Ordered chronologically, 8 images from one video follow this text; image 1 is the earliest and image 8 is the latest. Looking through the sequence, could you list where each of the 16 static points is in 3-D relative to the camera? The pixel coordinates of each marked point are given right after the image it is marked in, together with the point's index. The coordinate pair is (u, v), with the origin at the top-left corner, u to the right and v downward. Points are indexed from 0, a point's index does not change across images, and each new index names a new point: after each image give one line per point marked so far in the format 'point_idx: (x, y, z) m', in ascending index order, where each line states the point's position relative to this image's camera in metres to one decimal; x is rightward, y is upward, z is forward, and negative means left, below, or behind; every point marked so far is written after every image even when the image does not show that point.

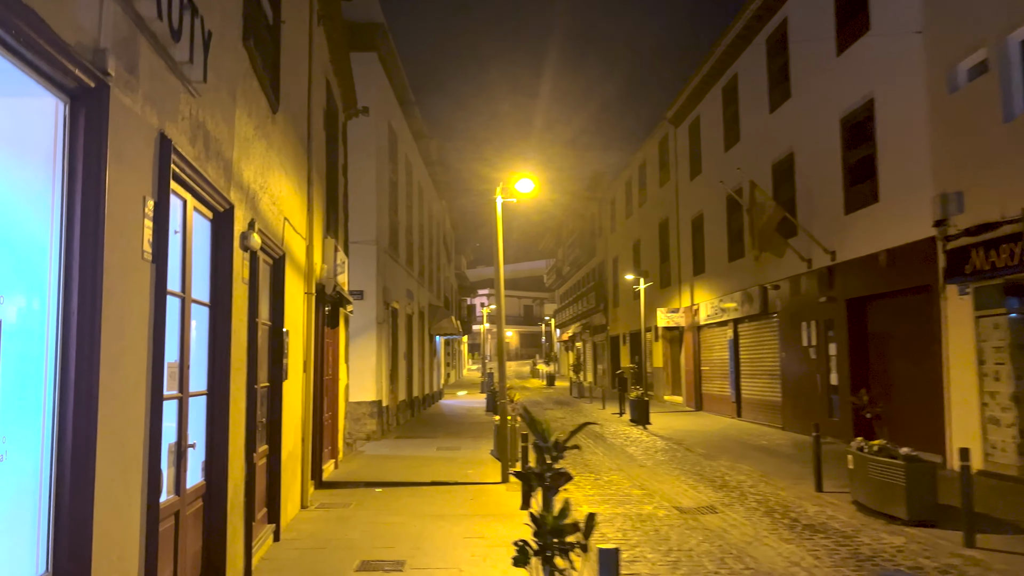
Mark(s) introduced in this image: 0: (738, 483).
0: (+3.0, -2.6, +10.7) m
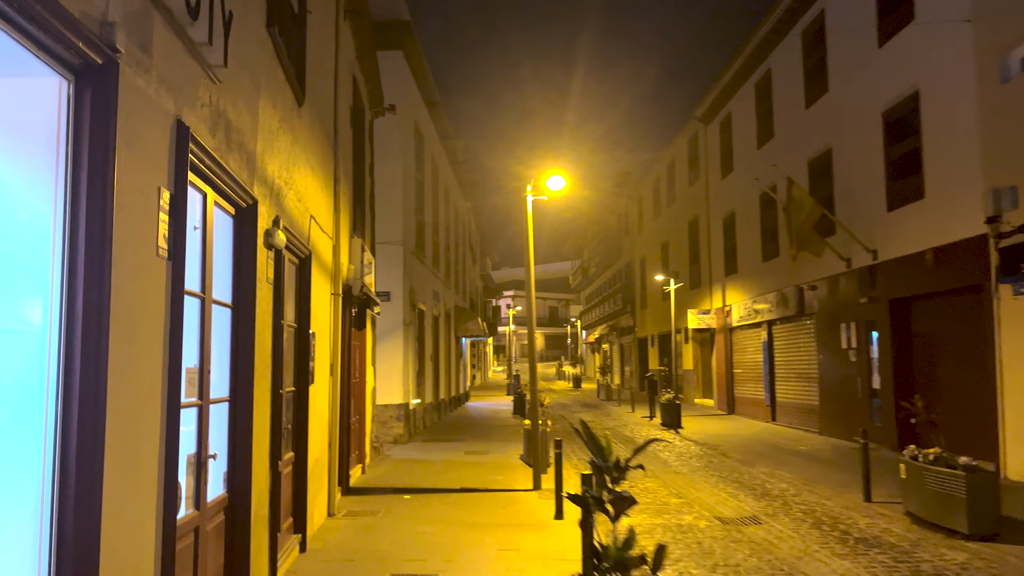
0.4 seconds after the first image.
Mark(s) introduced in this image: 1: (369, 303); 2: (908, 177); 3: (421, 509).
0: (+3.4, -2.6, +10.2) m
1: (-2.1, -0.2, +11.7) m
2: (+6.5, +1.8, +13.4) m
3: (-1.0, -2.5, +9.2) m
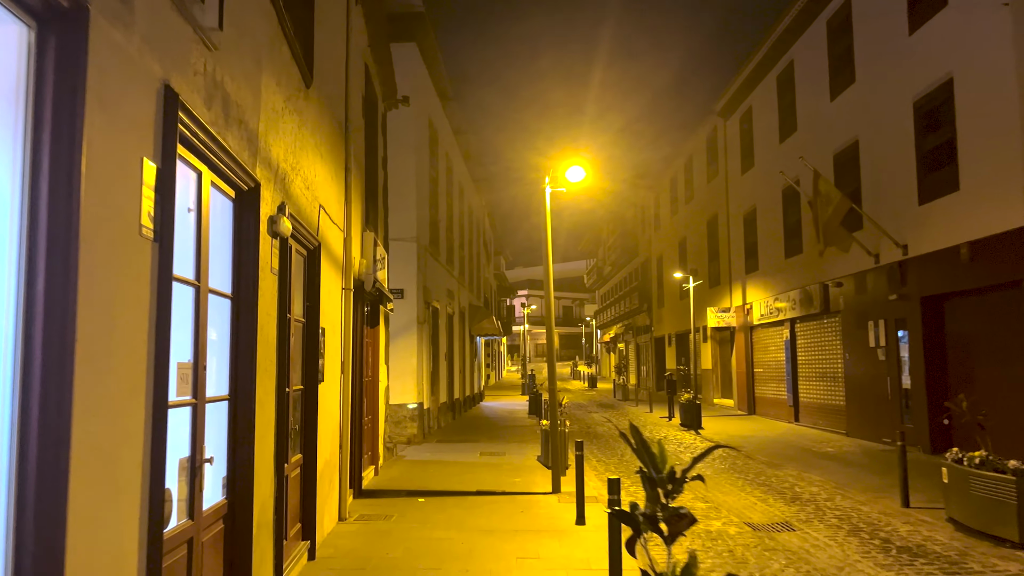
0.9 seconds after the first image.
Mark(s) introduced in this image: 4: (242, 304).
0: (+3.6, -2.5, +9.7) m
1: (-1.8, -0.2, +11.3) m
2: (+6.8, +1.9, +12.9) m
3: (-0.8, -2.5, +8.8) m
4: (-1.6, -0.1, +4.7) m
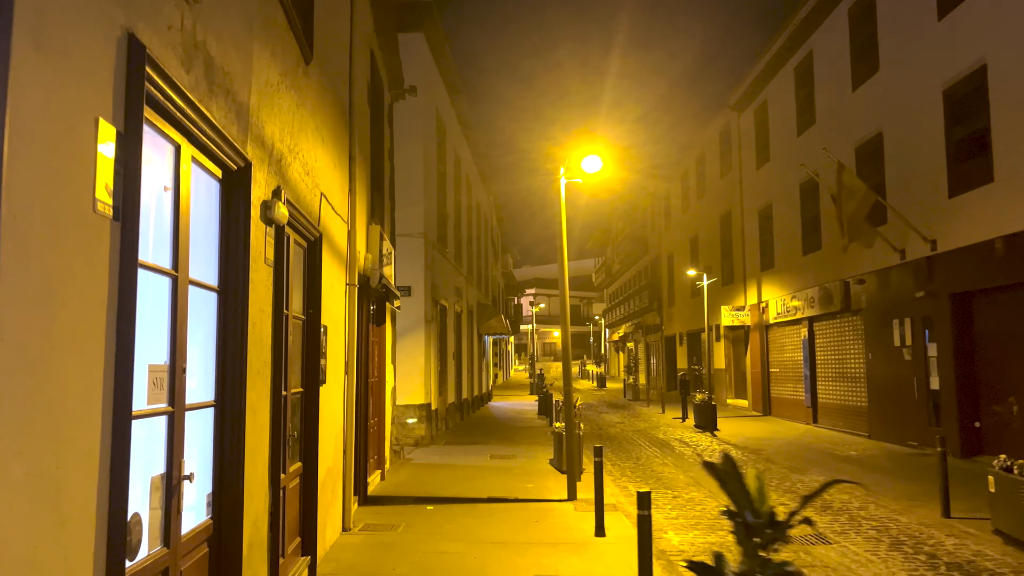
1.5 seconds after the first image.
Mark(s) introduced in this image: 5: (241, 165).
0: (+3.8, -2.5, +9.2) m
1: (-1.6, -0.1, +10.8) m
2: (+7.0, +1.9, +12.3) m
3: (-0.7, -2.4, +8.3) m
4: (-1.4, -0.1, +4.2) m
5: (-1.4, +0.6, +4.2) m
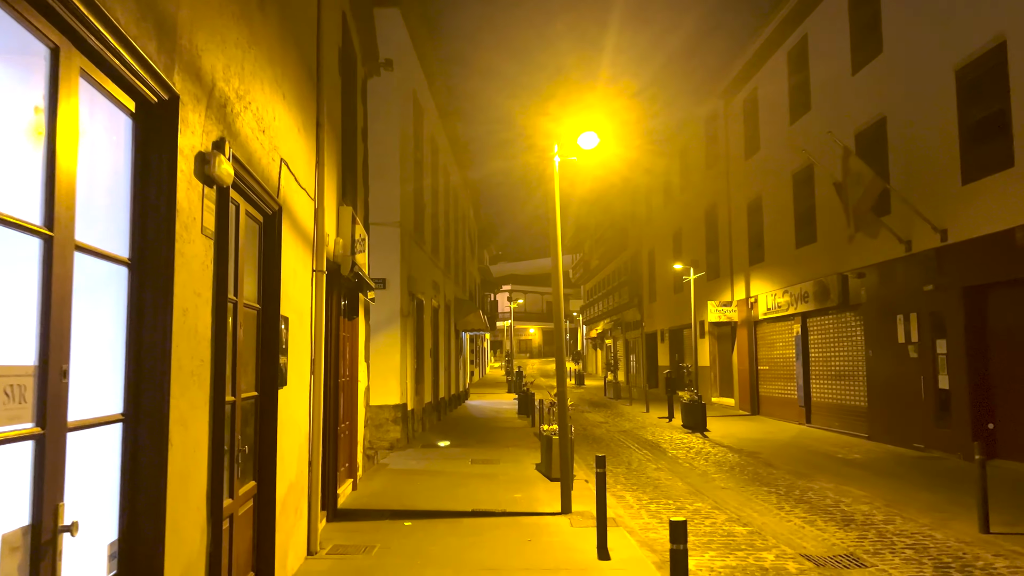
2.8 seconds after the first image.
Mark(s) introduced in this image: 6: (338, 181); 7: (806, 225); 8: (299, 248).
0: (+3.6, -2.4, +8.3) m
1: (-1.8, 0.0, +9.8) m
2: (+6.8, +2.1, +11.5) m
3: (-0.8, -2.3, +7.3) m
4: (-1.4, 0.0, +3.1) m
5: (-1.4, +0.7, +3.1) m
6: (-1.9, +1.2, +8.9) m
7: (+6.5, +1.4, +18.0) m
8: (-1.7, +0.3, +6.3) m
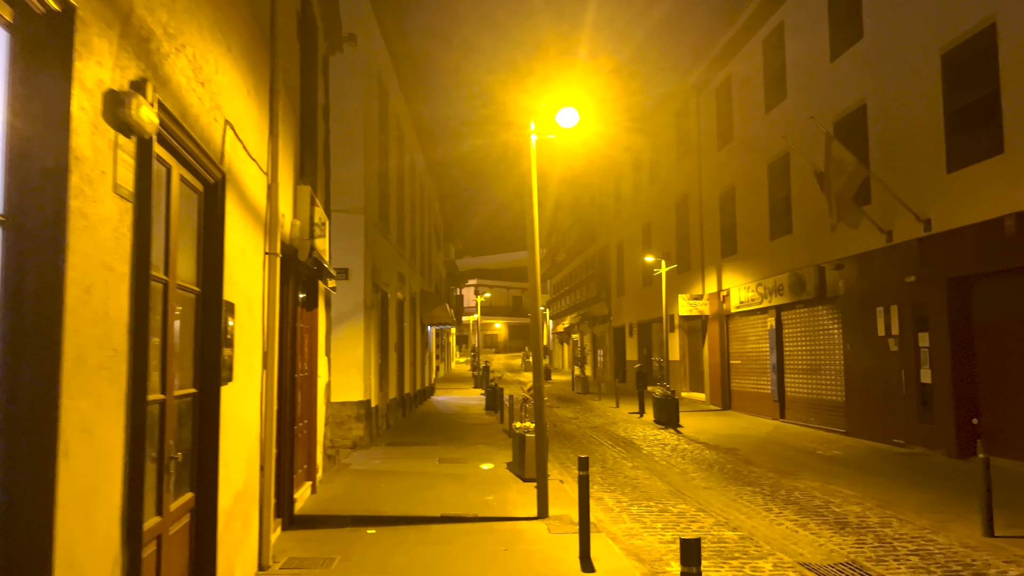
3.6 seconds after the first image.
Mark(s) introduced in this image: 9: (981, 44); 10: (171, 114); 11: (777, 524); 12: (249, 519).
0: (+3.4, -2.2, +7.9) m
1: (-2.1, +0.1, +9.0) m
2: (+6.4, +2.2, +11.1) m
3: (-1.0, -2.2, +6.6) m
4: (-1.4, +0.1, +2.4) m
5: (-1.4, +0.8, +2.4) m
6: (-2.2, +1.3, +8.2) m
7: (+5.9, +1.6, +17.6) m
8: (-1.8, +0.4, +5.6) m
9: (+6.4, +3.3, +11.0) m
10: (-1.5, +0.8, +3.6) m
11: (+2.6, -2.3, +7.9) m
12: (-1.9, -1.7, +5.8) m
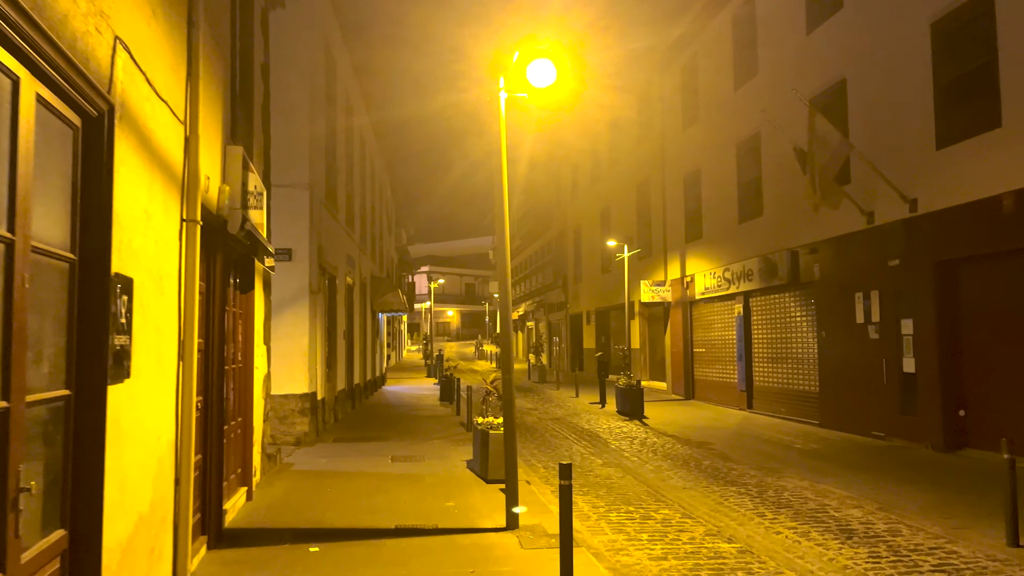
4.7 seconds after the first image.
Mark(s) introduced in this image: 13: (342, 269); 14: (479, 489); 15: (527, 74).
0: (+3.1, -2.1, +7.1) m
1: (-2.5, +0.4, +7.9) m
2: (+5.9, +2.4, +10.4) m
3: (-1.2, -2.0, +5.6) m
4: (-1.4, +0.2, +1.3) m
5: (-1.3, +0.9, +1.3) m
6: (-2.5, +1.5, +7.0) m
7: (+5.0, +1.9, +16.9) m
8: (-2.0, +0.6, +4.4) m
9: (+5.9, +3.5, +10.3) m
10: (-1.5, +0.9, +2.4) m
11: (+2.3, -2.1, +7.0) m
12: (-2.0, -1.5, +4.7) m
13: (-3.4, +0.4, +16.2) m
14: (-0.4, -2.2, +8.8) m
15: (+0.1, +1.9, +7.4) m
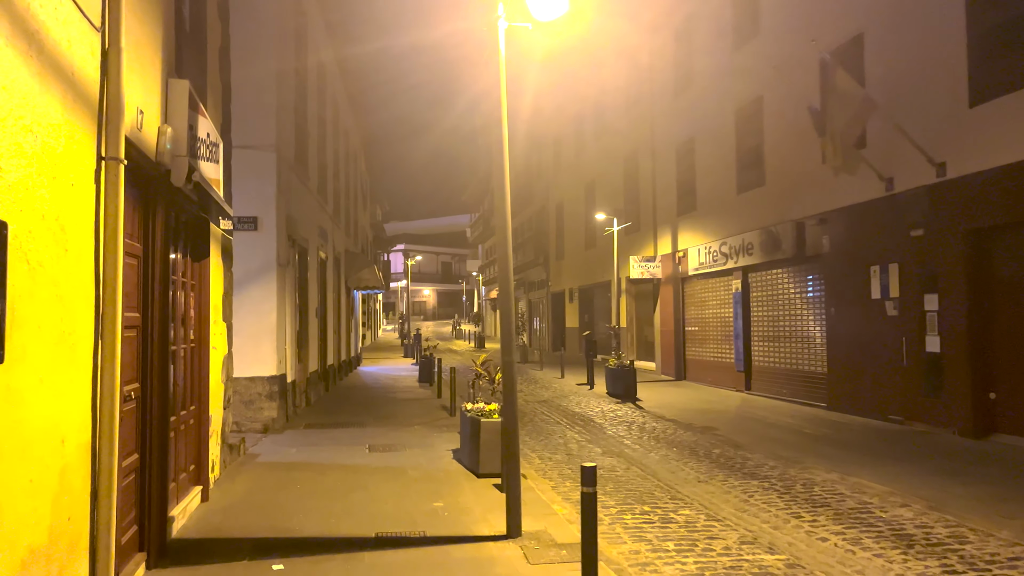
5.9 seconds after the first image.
0: (+3.1, -1.8, +6.1) m
1: (-2.5, +0.6, +6.7) m
2: (+5.8, +2.7, +9.4) m
3: (-1.1, -1.8, +4.5) m
4: (-1.2, +0.4, +0.2) m
5: (-1.1, +1.0, +0.2) m
6: (-2.5, +1.8, +5.8) m
7: (+4.7, +2.4, +15.9) m
8: (-1.9, +0.8, +3.2) m
9: (+5.8, +3.9, +9.3) m
10: (-1.4, +1.0, +1.3) m
11: (+2.3, -1.9, +6.0) m
12: (-2.0, -1.3, +3.5) m
13: (-3.7, +0.9, +15.0) m
14: (-0.4, -1.9, +7.8) m
15: (+0.1, +2.2, +6.2) m
